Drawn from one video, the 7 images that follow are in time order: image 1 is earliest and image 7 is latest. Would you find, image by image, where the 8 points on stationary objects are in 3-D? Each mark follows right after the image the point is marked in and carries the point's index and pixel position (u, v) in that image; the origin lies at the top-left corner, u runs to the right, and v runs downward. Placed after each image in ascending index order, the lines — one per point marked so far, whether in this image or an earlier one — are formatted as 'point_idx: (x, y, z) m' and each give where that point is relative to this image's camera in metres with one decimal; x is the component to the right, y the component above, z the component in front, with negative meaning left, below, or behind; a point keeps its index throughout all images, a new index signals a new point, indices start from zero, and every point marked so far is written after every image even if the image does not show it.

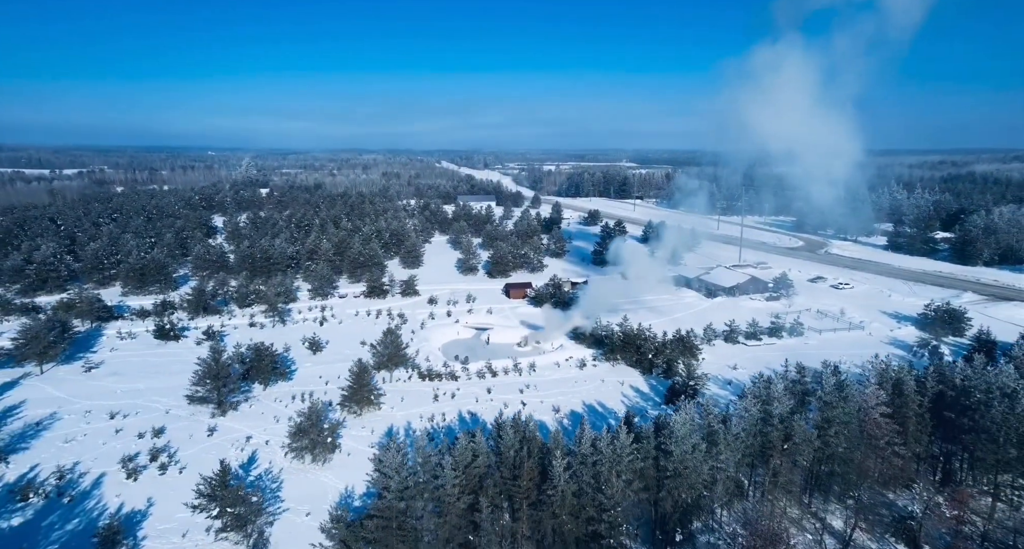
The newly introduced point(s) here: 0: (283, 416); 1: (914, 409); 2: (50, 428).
0: (-6.2, -3.9, +16.2) m
1: (+7.8, -2.7, +11.7) m
2: (-12.0, -4.0, +15.5) m
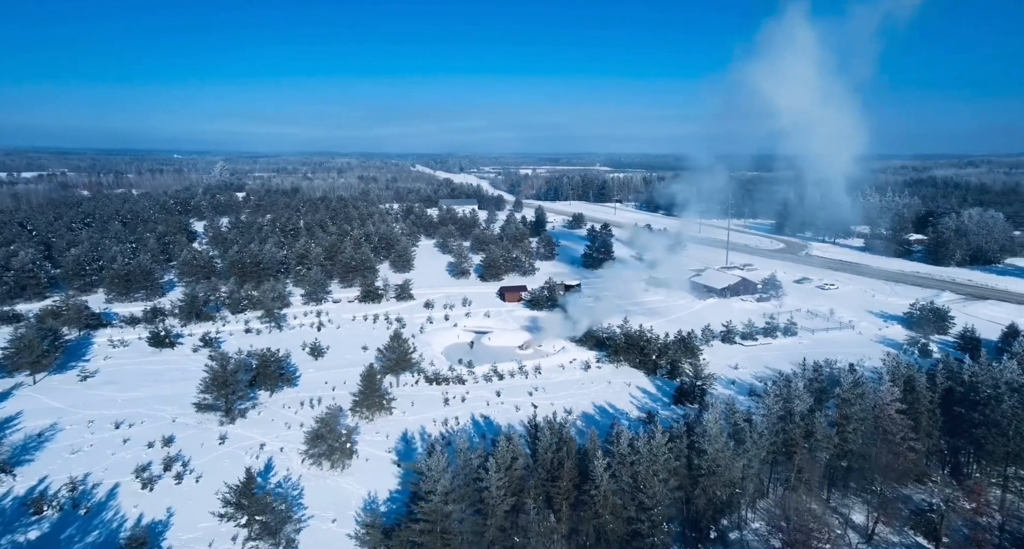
0: (-5.8, -4.0, +16.1) m
1: (+8.4, -2.7, +12.1) m
2: (-11.6, -4.1, +15.0) m
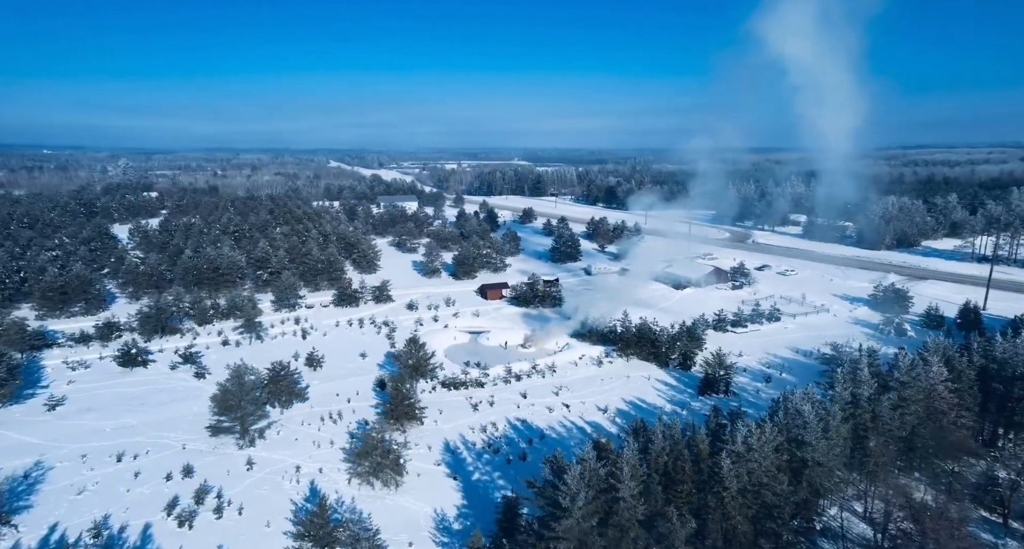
0: (-4.7, -4.2, +14.9) m
1: (+9.9, -2.4, +12.9) m
2: (-10.2, -4.5, +13.1) m
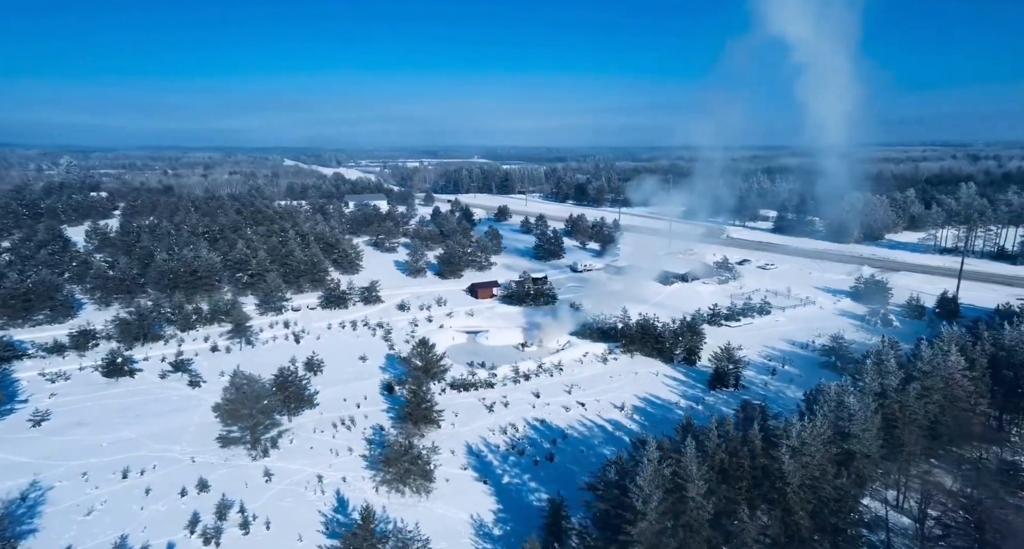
0: (-4.1, -4.2, +14.3) m
1: (+10.5, -2.2, +13.4) m
2: (-9.5, -4.6, +12.2) m
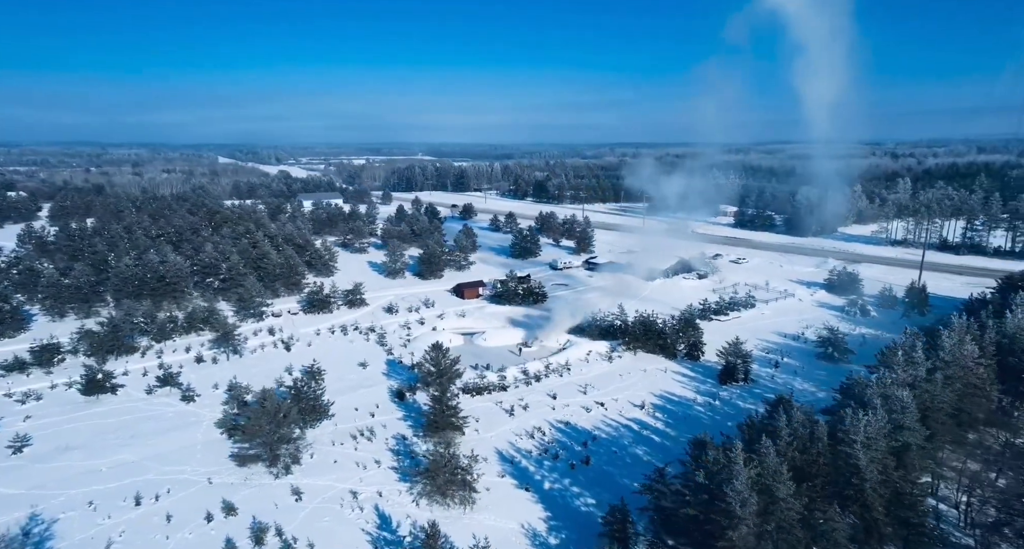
0: (-3.3, -4.3, +13.7) m
1: (+11.3, -2.0, +14.1) m
2: (-8.5, -4.8, +11.0) m
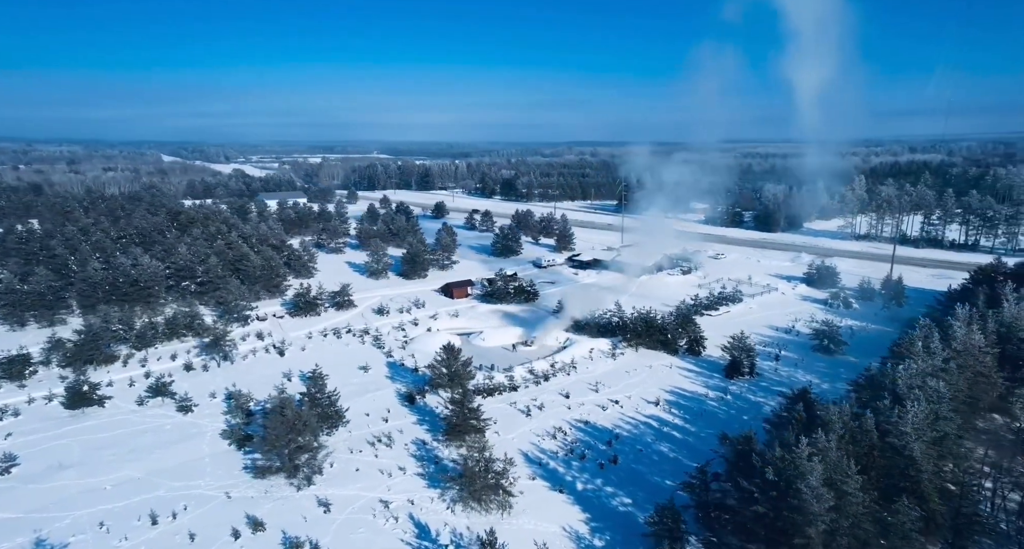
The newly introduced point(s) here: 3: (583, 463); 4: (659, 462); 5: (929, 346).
0: (-2.7, -4.3, +13.2) m
1: (+11.8, -1.8, +14.7) m
2: (-7.7, -4.9, +10.2) m
3: (+1.6, -4.3, +13.6) m
4: (+3.3, -4.3, +13.6) m
5: (+9.4, -1.6, +13.6) m
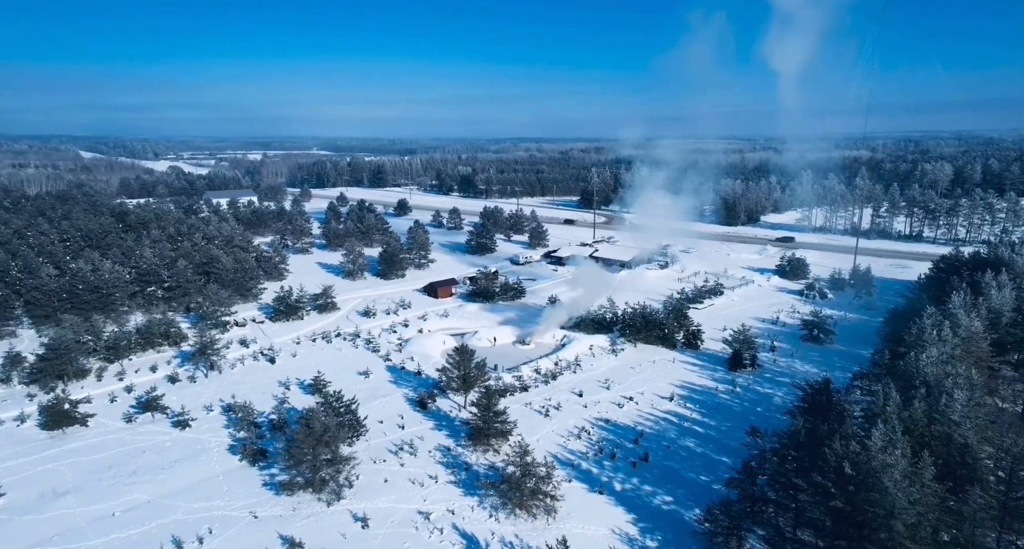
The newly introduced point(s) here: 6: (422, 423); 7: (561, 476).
0: (-1.9, -4.3, +12.7) m
1: (+12.3, -1.5, +15.4) m
2: (-6.6, -5.1, +9.3) m
3: (+2.3, -4.2, +13.5) m
4: (+4.0, -4.2, +13.7) m
5: (+10.0, -1.4, +14.2) m
6: (-2.3, -3.8, +15.1) m
7: (+1.0, -4.3, +12.9) m
